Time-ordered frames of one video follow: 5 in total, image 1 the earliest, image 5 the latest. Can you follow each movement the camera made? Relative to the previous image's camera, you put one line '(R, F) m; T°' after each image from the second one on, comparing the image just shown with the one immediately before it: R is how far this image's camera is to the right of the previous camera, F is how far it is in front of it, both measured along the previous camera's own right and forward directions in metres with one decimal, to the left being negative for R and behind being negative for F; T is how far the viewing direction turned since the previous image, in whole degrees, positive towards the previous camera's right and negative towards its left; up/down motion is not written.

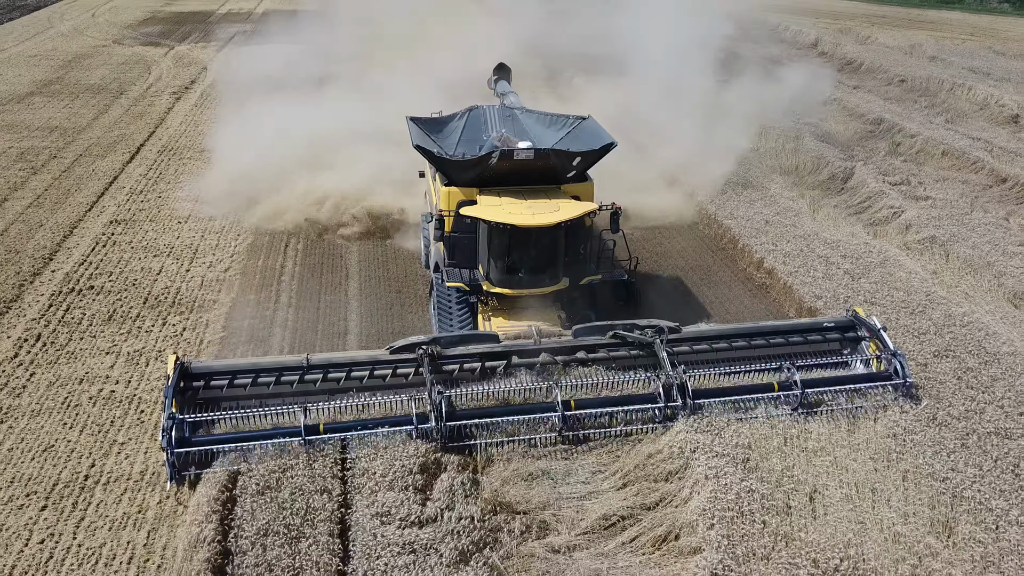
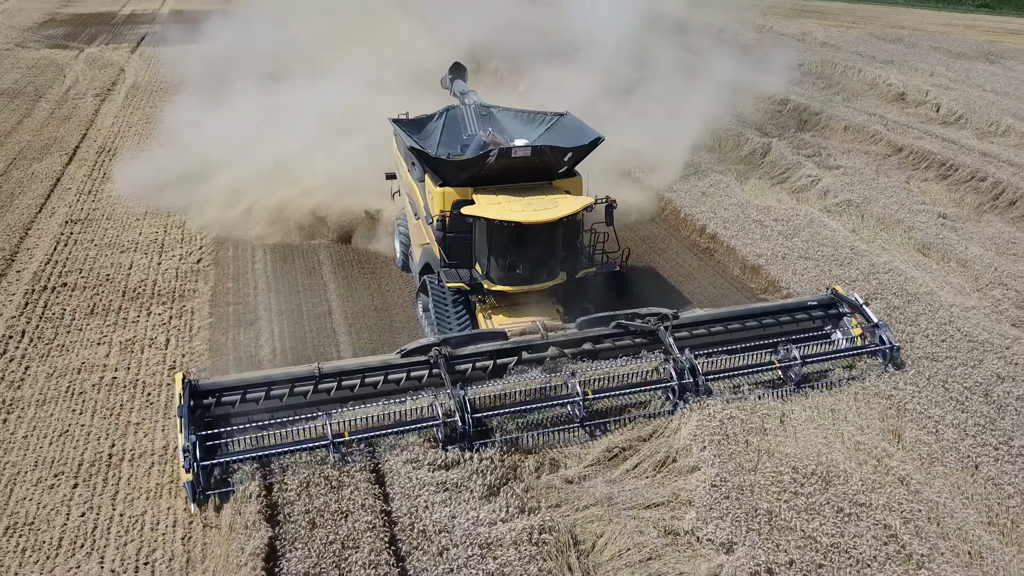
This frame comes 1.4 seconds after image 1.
(-0.7, -0.5) m; +7°
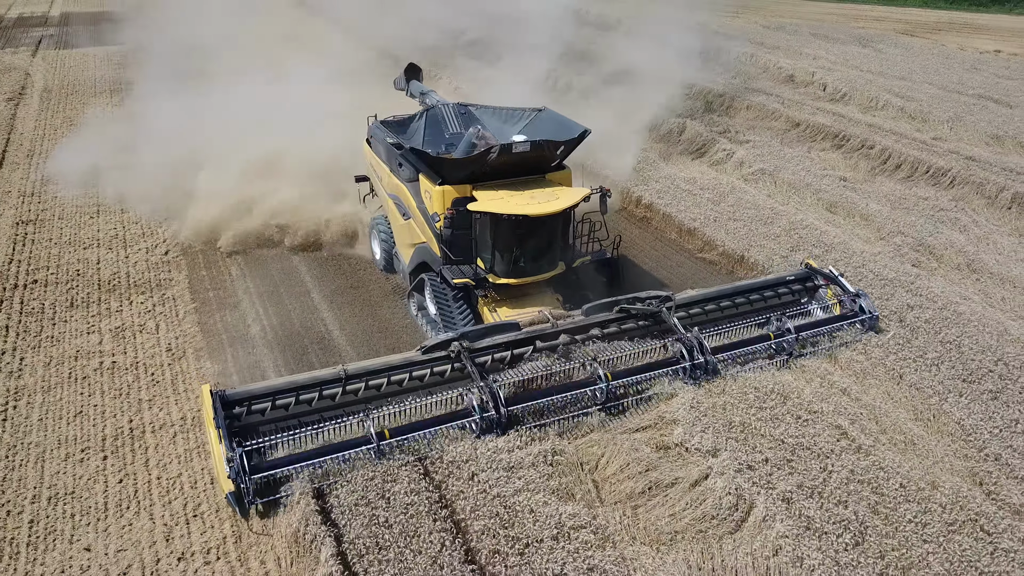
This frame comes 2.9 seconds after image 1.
(-0.8, -0.6) m; +7°
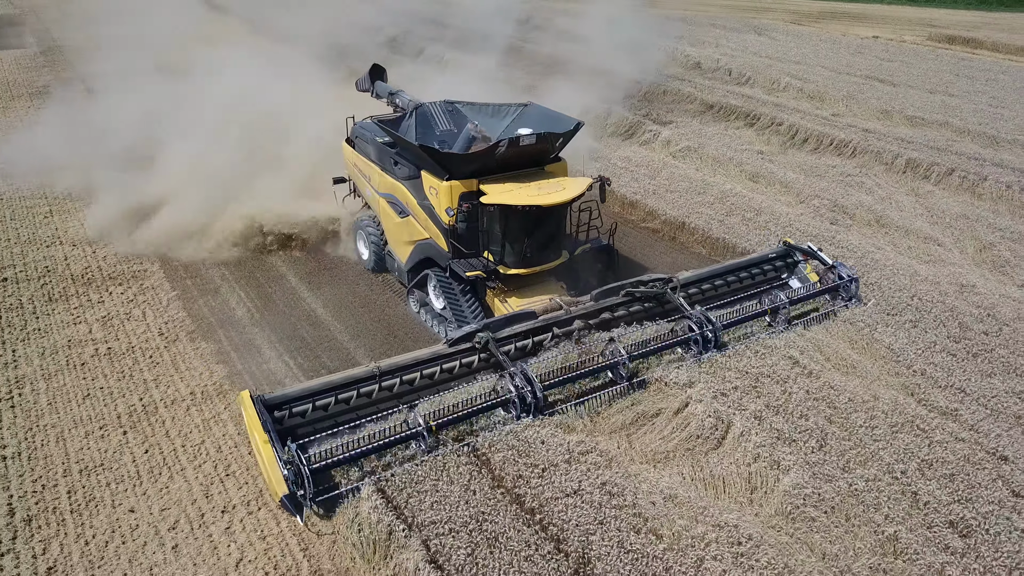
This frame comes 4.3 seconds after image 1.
(-0.7, -0.6) m; +7°
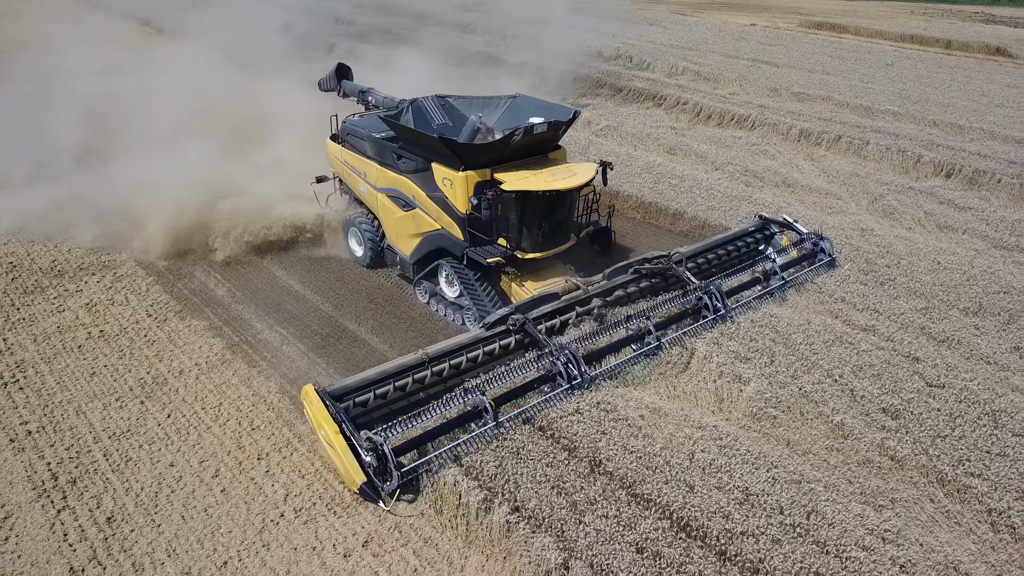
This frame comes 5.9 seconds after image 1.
(-0.8, -0.7) m; +7°
